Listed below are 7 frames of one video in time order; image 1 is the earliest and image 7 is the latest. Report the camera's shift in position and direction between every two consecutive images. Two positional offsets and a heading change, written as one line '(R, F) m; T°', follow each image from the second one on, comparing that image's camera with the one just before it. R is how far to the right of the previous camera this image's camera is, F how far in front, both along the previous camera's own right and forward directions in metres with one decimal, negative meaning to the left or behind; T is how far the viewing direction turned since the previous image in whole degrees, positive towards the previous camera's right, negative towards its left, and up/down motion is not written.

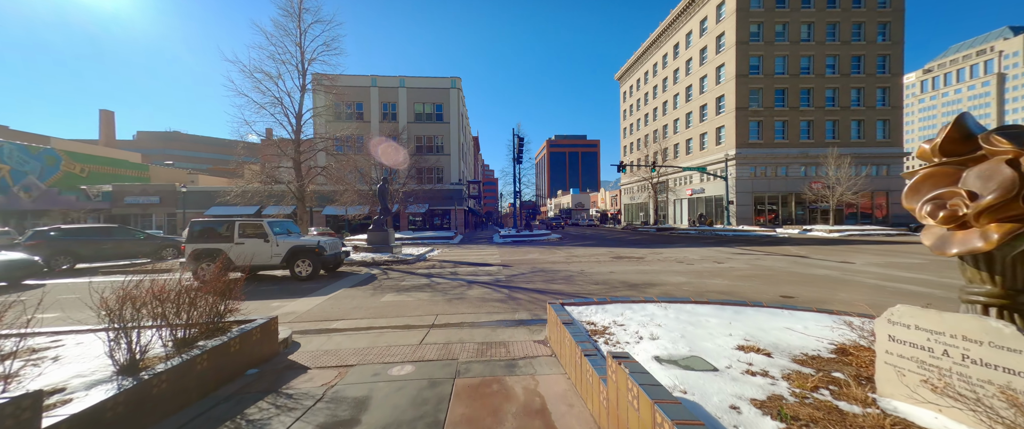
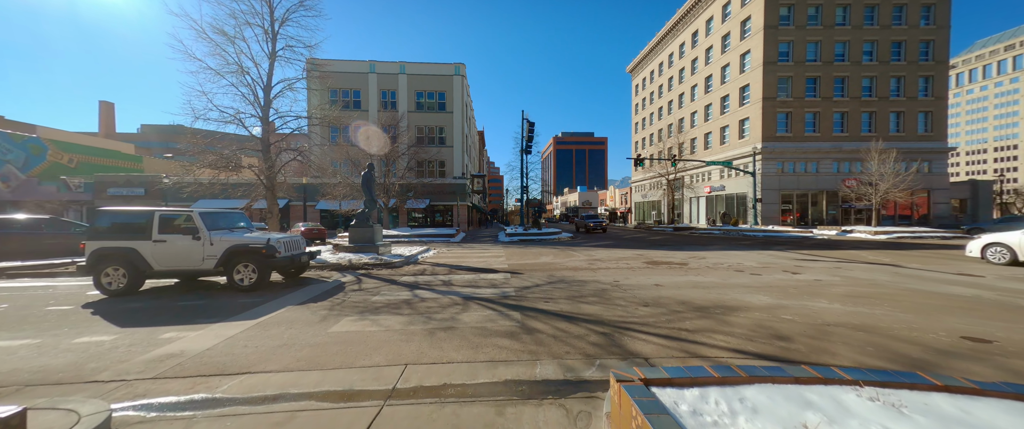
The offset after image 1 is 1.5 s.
(-0.2, +2.5) m; -1°
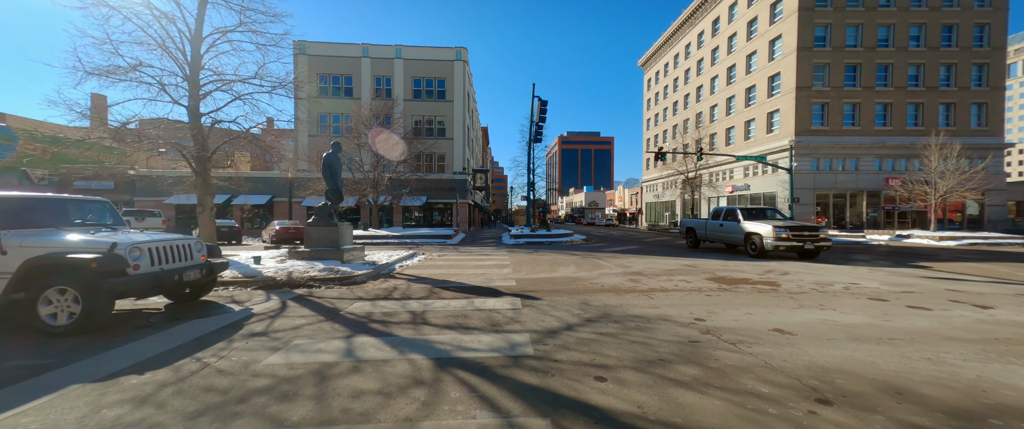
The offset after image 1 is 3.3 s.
(-0.2, +3.1) m; -1°
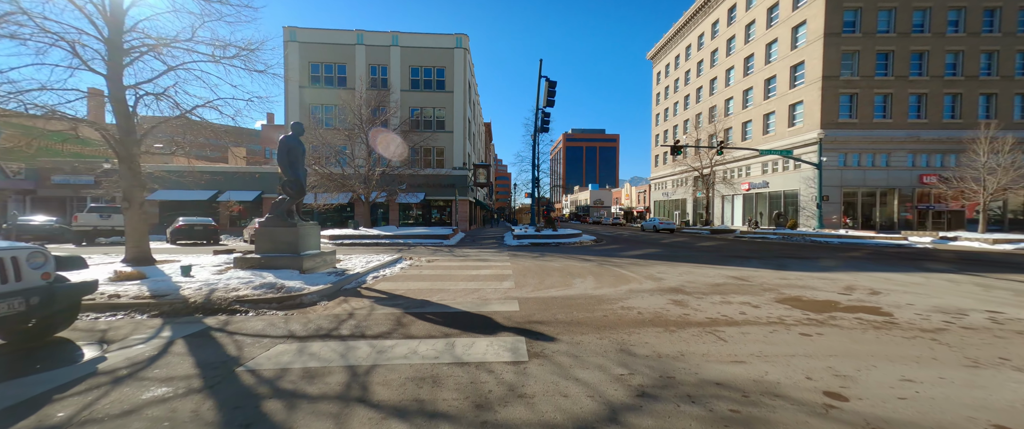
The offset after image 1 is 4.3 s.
(0.0, +1.9) m; -1°
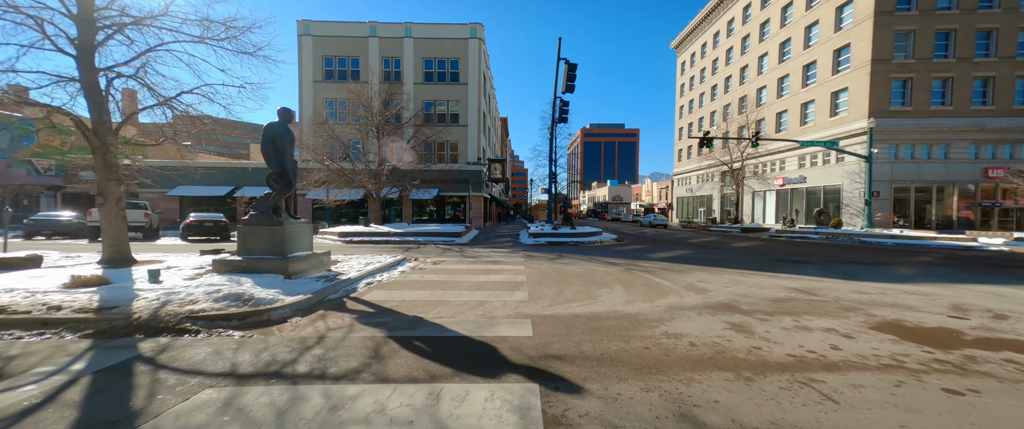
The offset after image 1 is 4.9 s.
(+0.1, +1.1) m; -3°
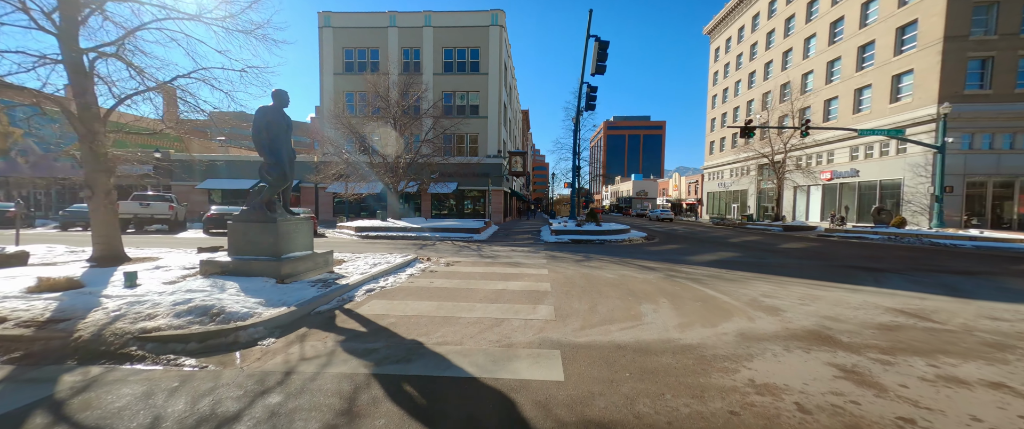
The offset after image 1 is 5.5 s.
(-0.1, +1.1) m; -4°
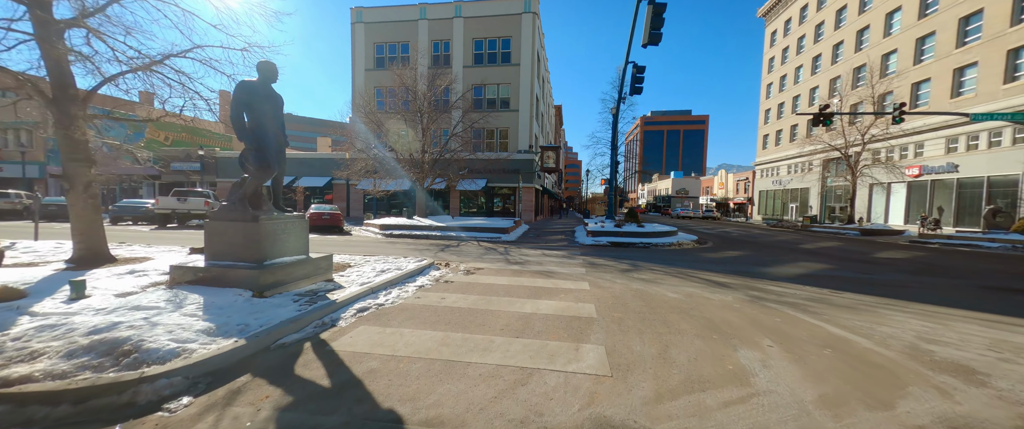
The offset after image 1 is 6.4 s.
(0.0, +1.5) m; -6°
